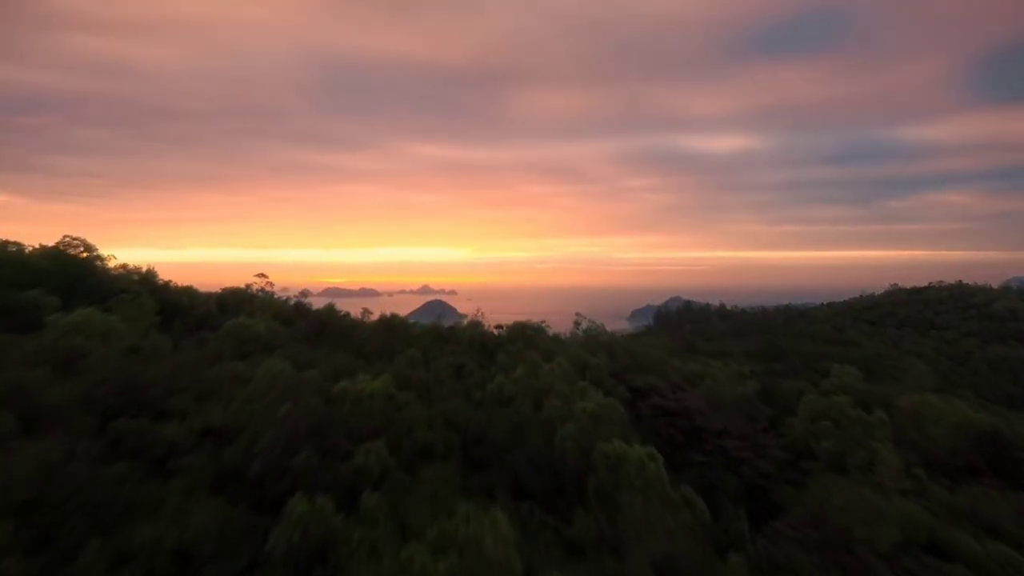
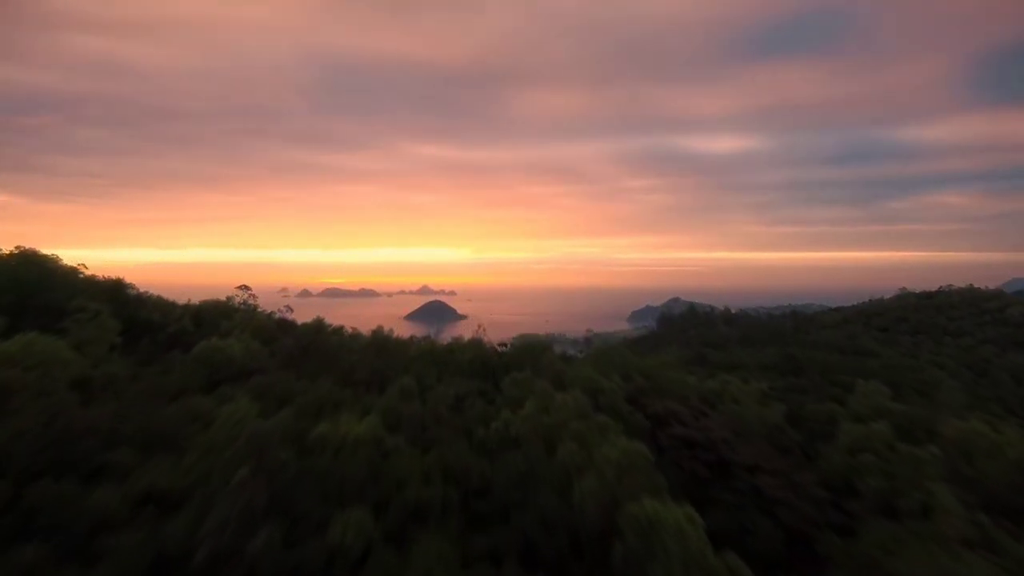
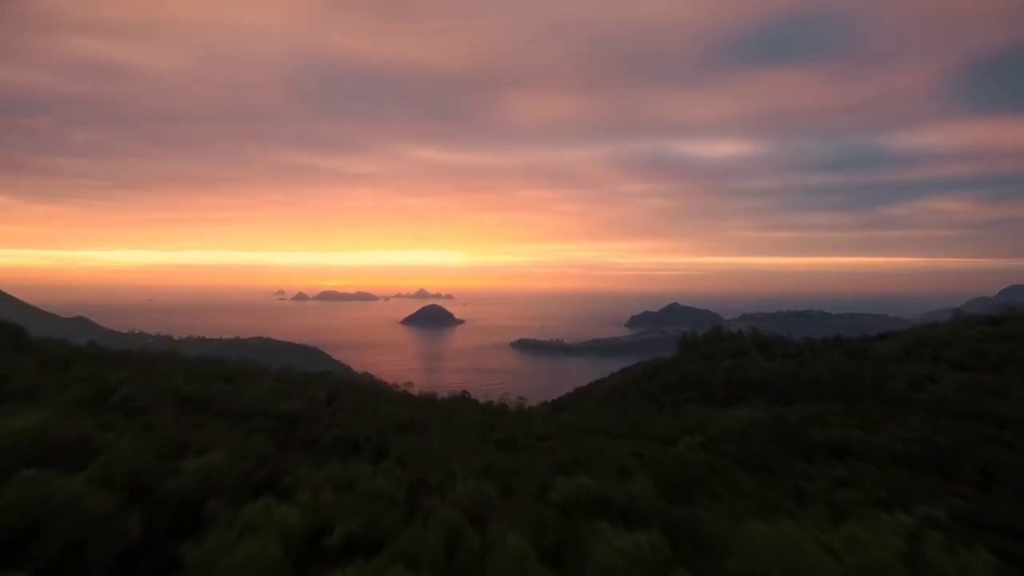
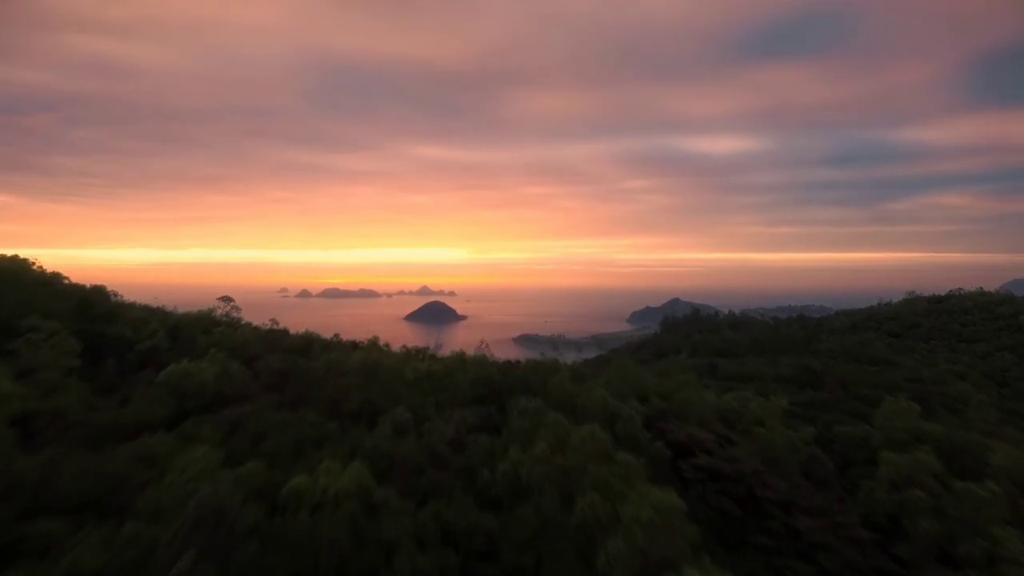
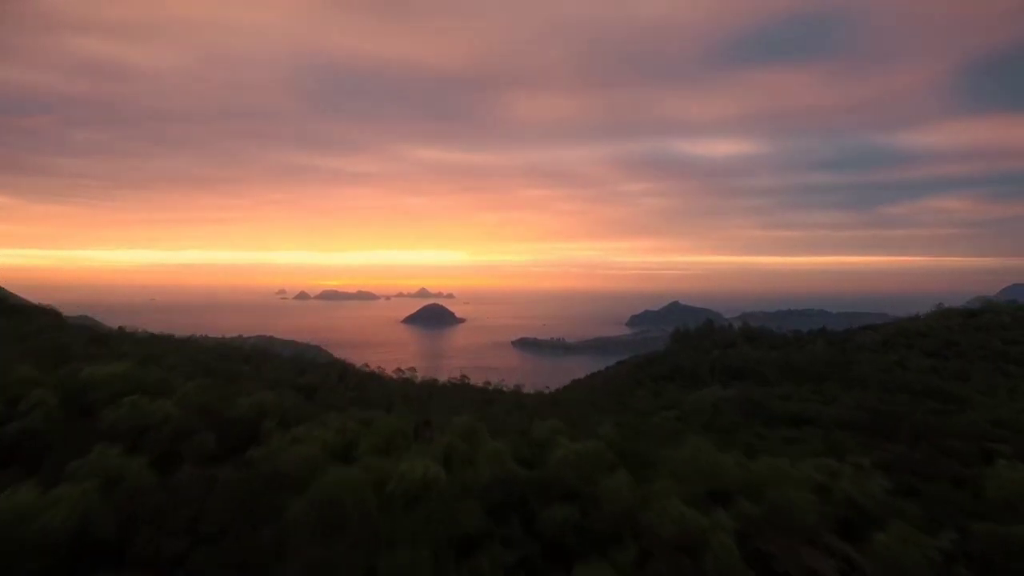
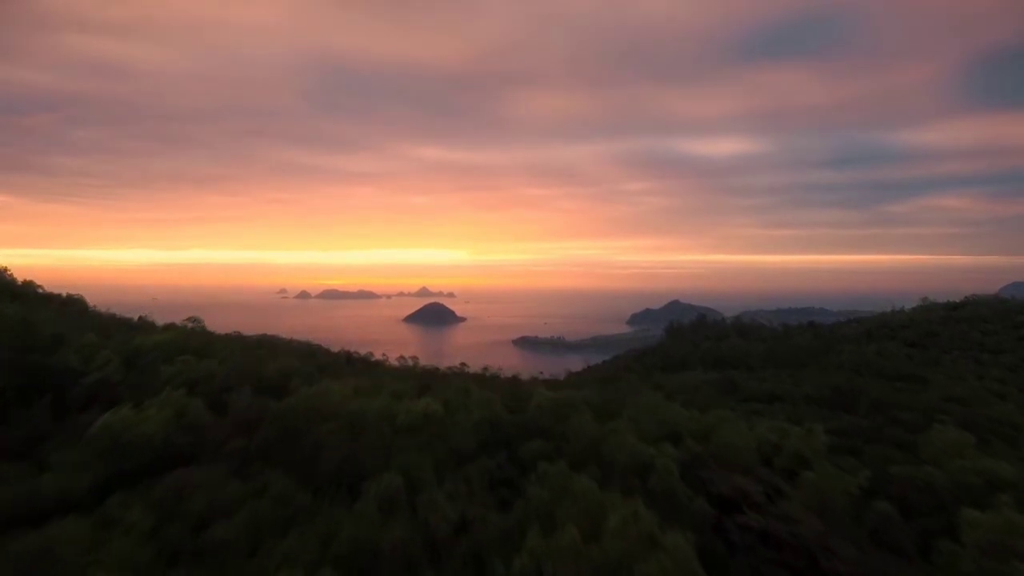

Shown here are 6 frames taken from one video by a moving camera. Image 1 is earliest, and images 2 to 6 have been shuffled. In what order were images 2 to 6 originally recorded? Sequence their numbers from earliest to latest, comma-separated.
2, 4, 6, 5, 3
